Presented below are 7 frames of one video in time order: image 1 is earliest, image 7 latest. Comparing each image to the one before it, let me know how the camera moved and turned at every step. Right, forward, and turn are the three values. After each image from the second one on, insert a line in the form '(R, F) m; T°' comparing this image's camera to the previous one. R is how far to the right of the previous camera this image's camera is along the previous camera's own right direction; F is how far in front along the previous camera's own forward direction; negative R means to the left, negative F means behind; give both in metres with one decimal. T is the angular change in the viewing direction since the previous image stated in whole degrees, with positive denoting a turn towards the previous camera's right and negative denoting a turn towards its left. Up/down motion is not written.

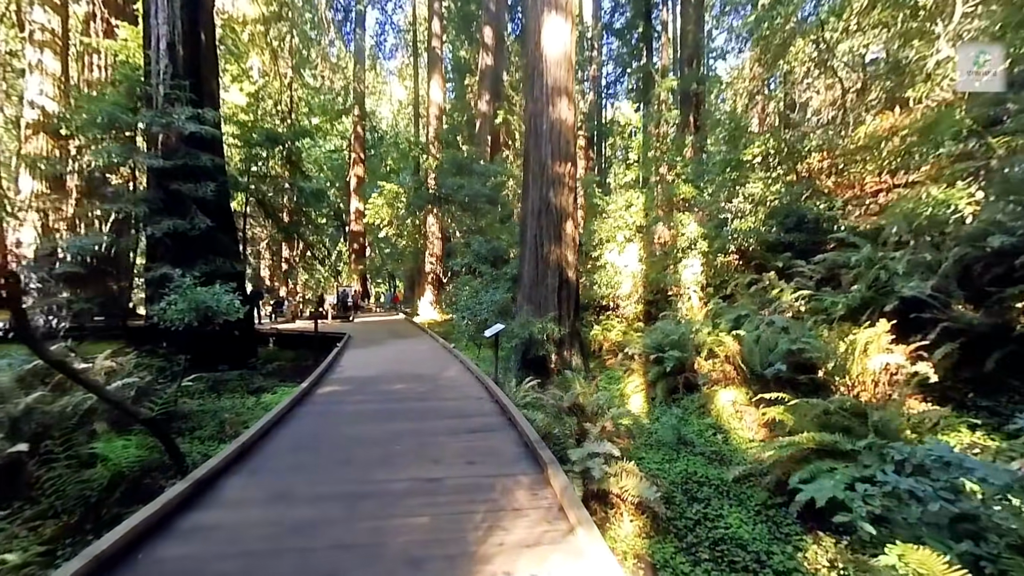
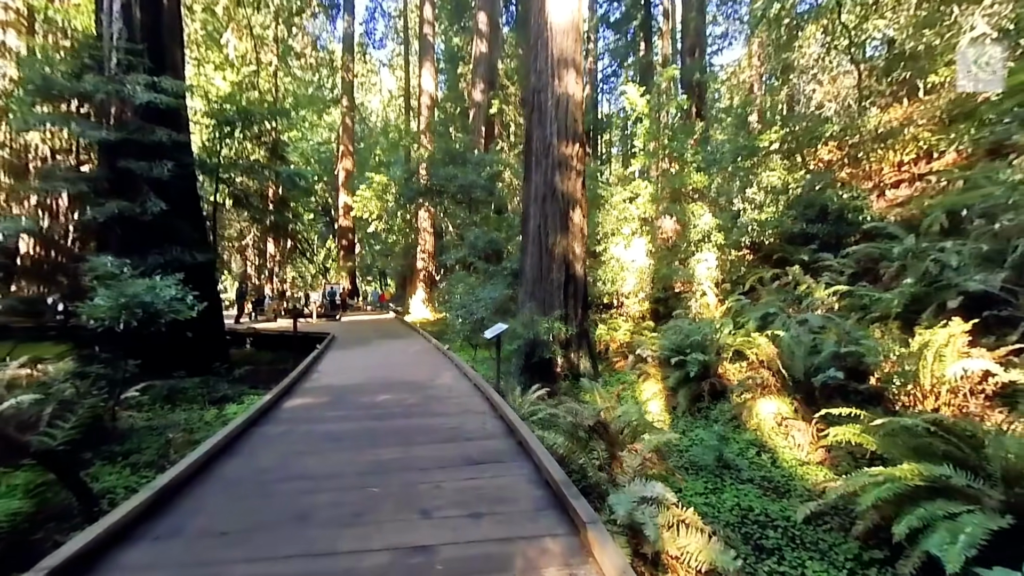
(-0.1, +0.9) m; +1°
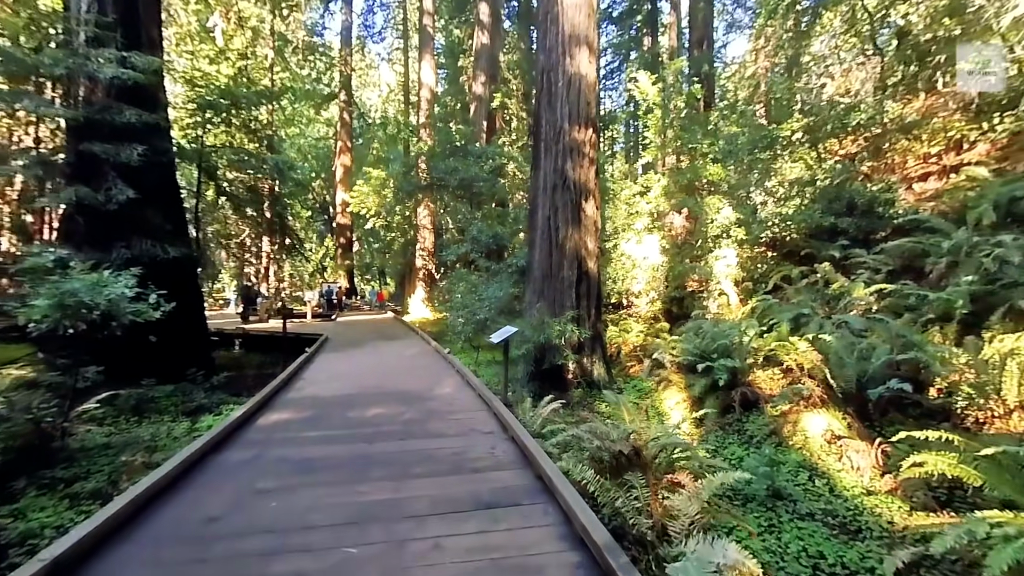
(-0.1, +0.6) m; 0°
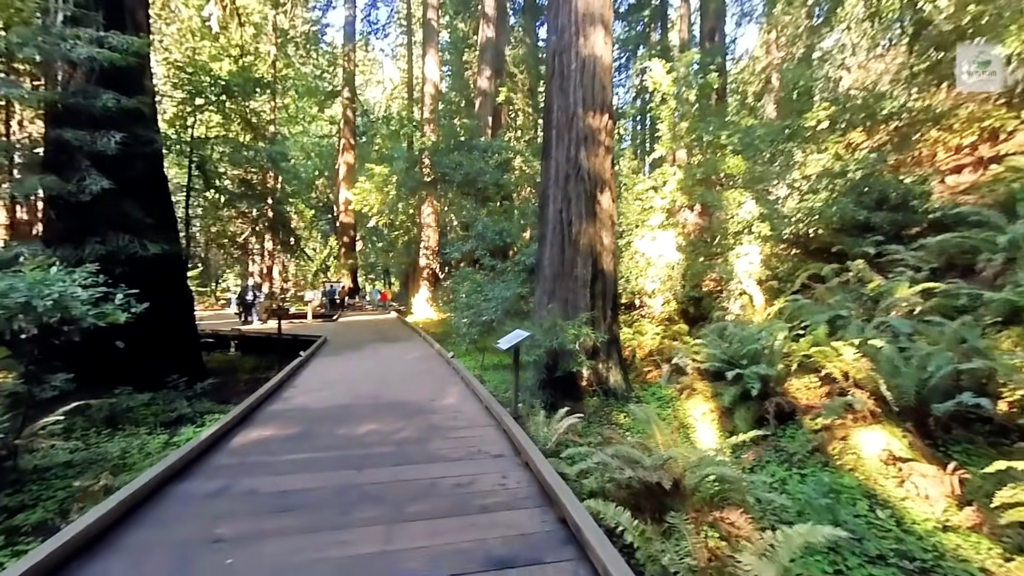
(-0.1, +0.5) m; -1°
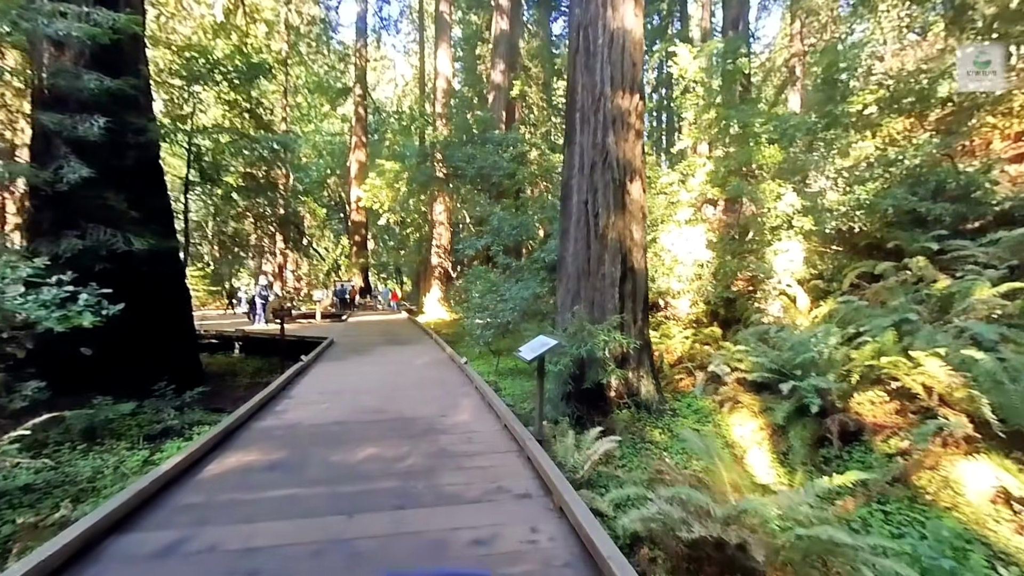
(-0.1, +0.6) m; -2°
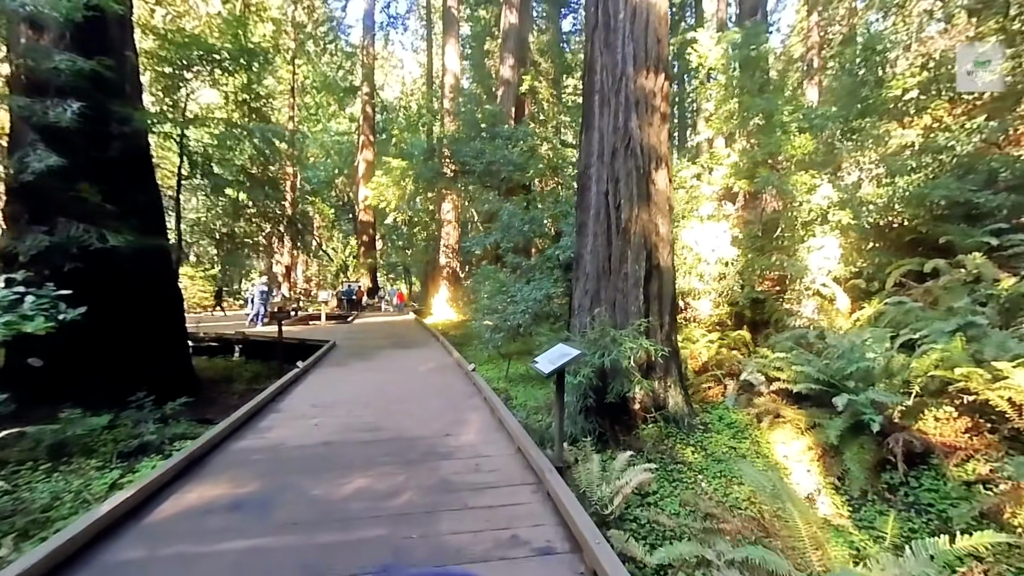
(0.0, +0.5) m; -1°
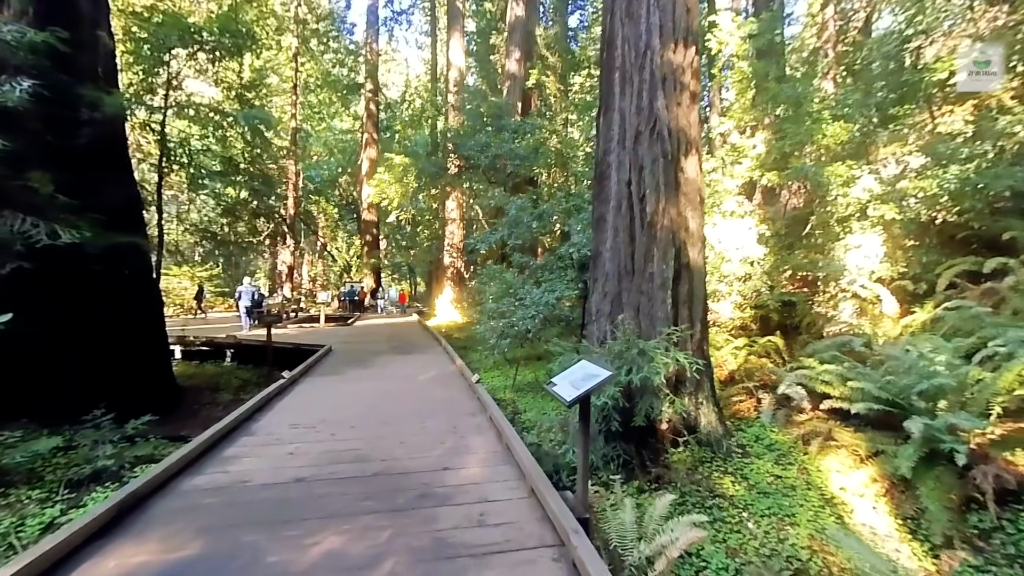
(0.0, +0.6) m; -1°
